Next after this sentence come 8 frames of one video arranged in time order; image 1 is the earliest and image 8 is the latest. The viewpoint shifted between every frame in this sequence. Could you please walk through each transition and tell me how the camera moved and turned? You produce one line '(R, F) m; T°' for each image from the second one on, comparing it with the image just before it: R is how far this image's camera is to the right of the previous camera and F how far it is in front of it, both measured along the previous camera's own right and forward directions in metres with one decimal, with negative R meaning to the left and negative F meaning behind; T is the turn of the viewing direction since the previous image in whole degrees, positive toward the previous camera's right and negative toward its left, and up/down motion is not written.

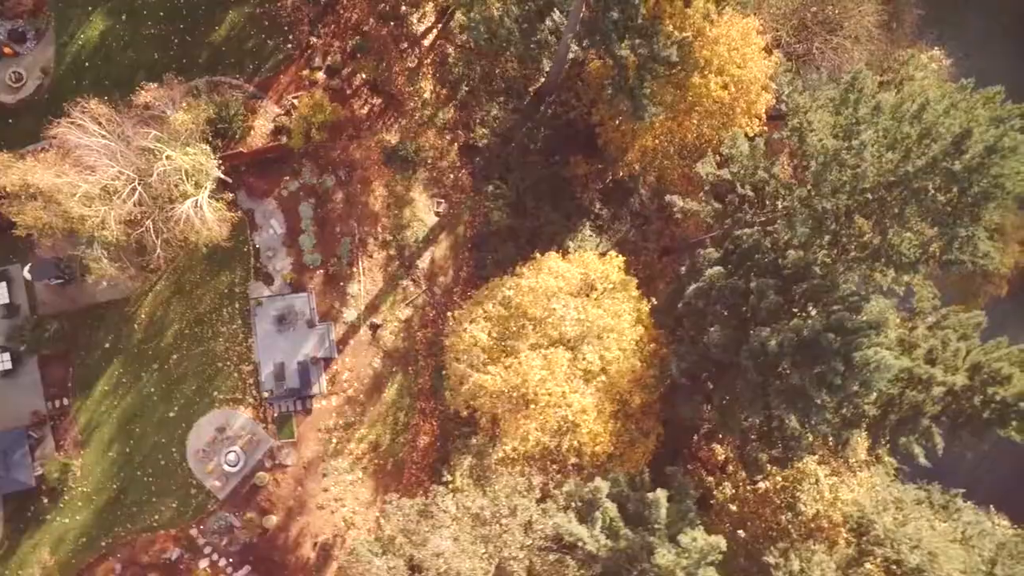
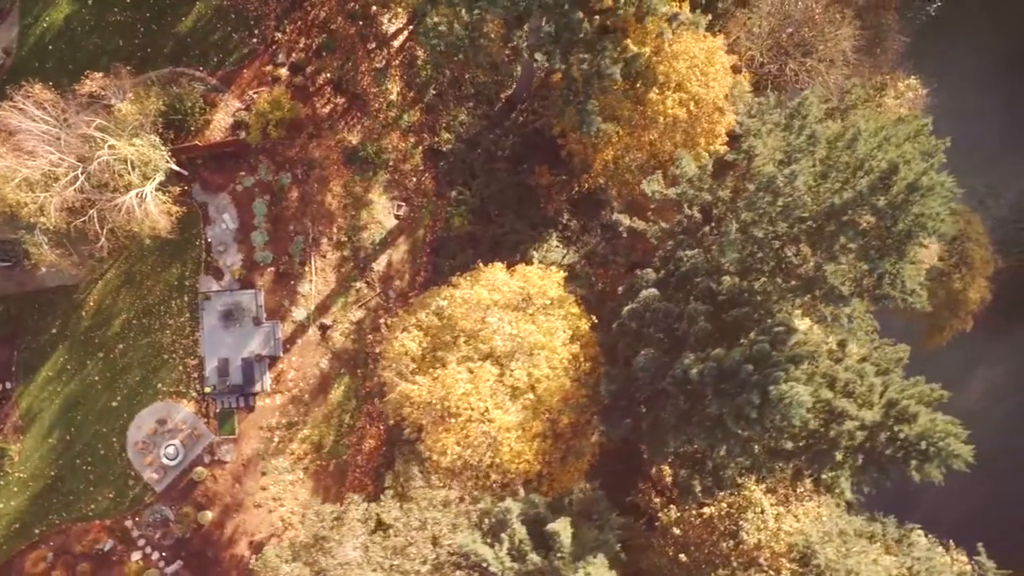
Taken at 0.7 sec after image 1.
(+1.8, +0.3) m; -1°
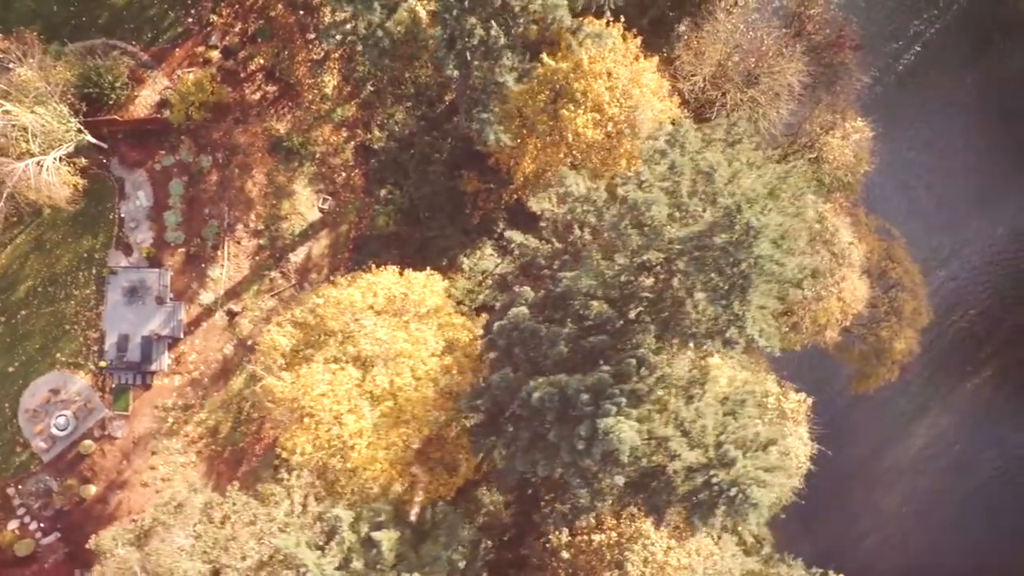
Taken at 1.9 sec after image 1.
(+3.2, +0.3) m; -1°
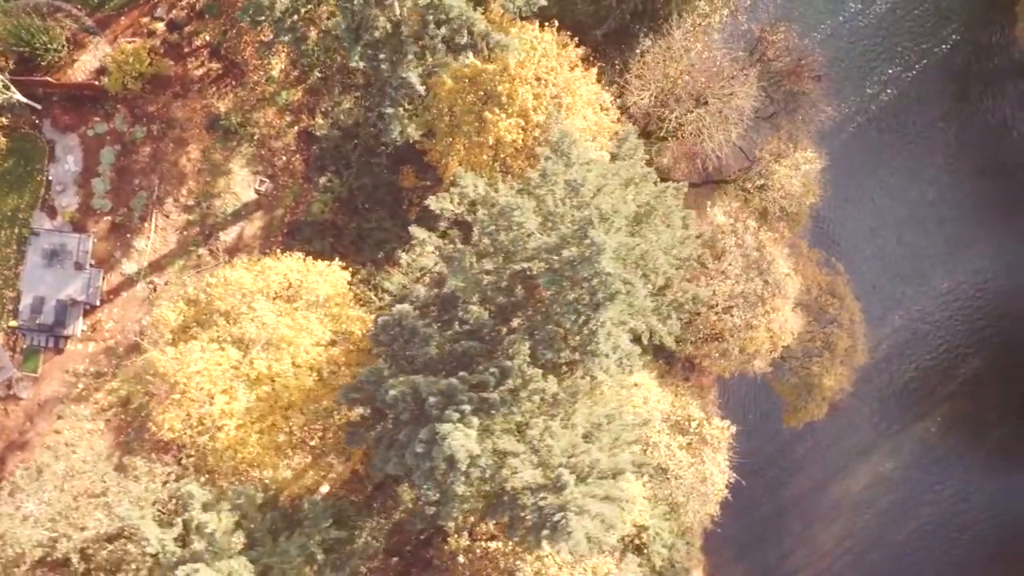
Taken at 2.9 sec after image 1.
(+2.8, +0.2) m; -1°
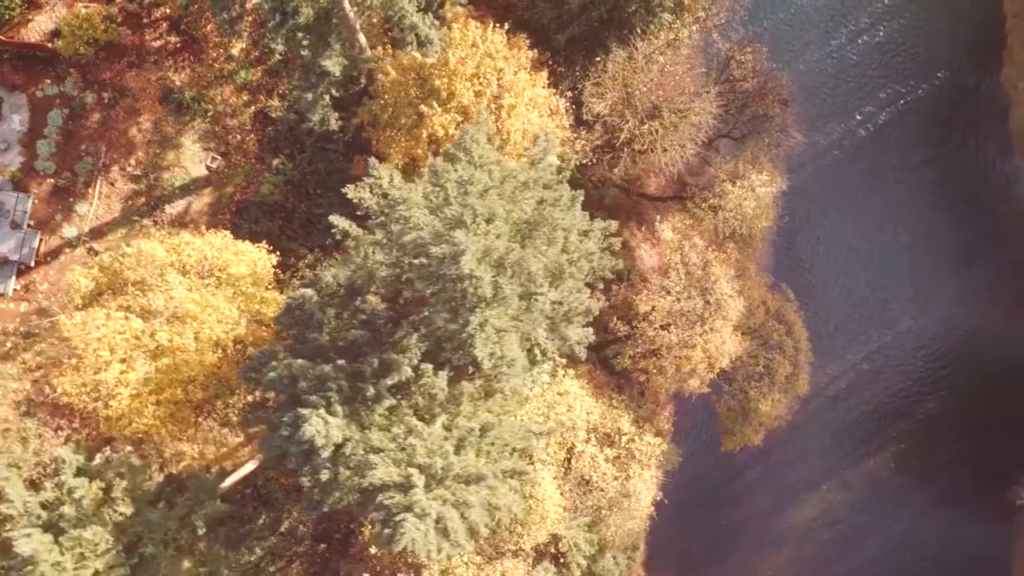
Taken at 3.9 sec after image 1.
(+2.4, +0.1) m; -1°
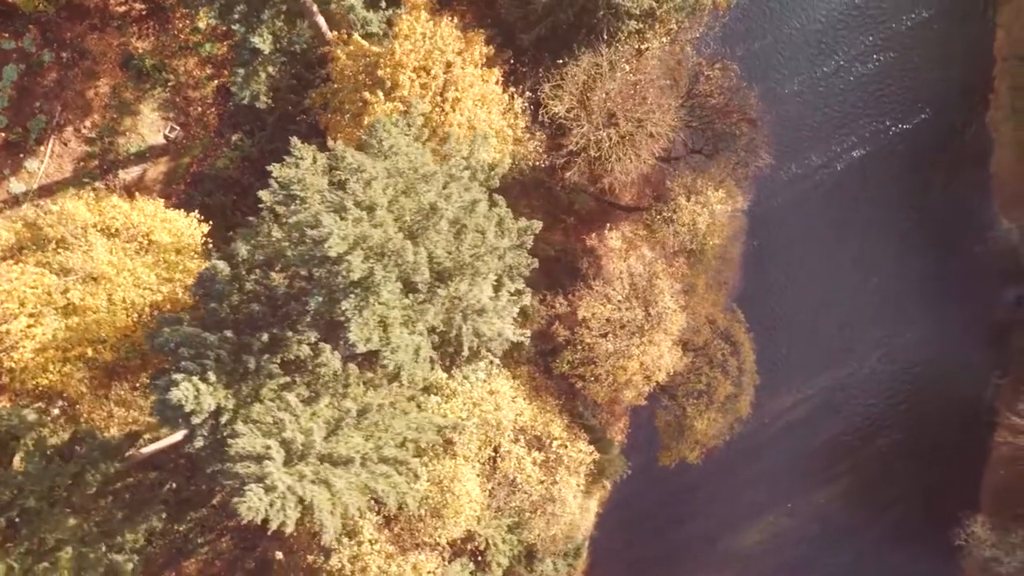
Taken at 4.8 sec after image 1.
(+2.3, 0.0) m; -1°
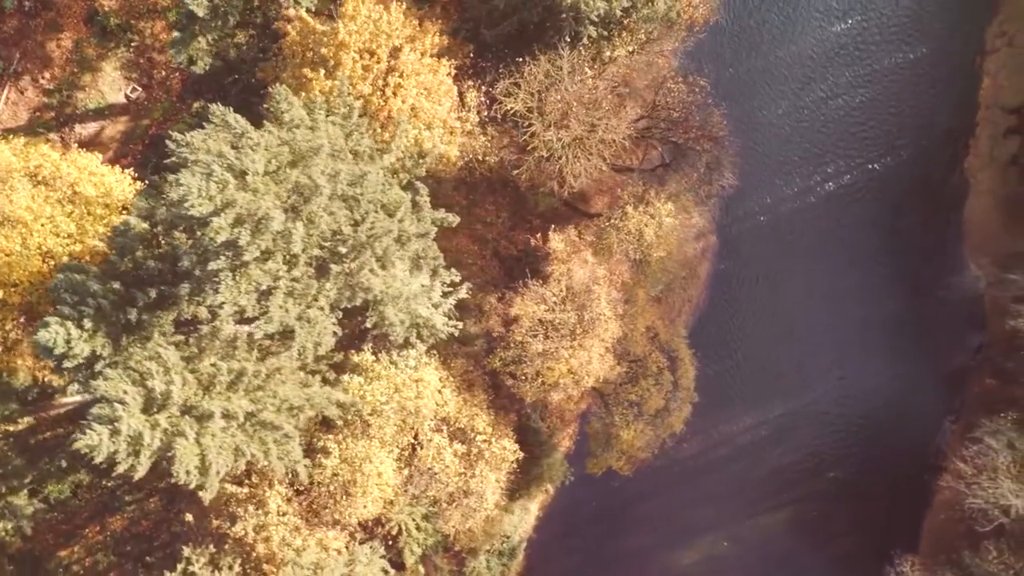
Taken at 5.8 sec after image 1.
(+2.5, -0.2) m; -1°
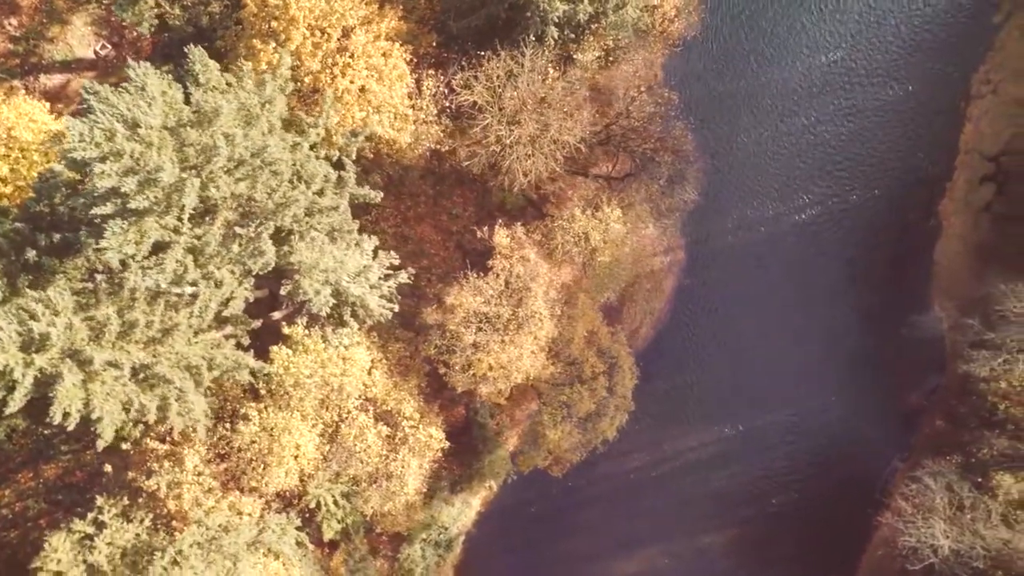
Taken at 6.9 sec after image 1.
(+2.5, -0.3) m; -1°
